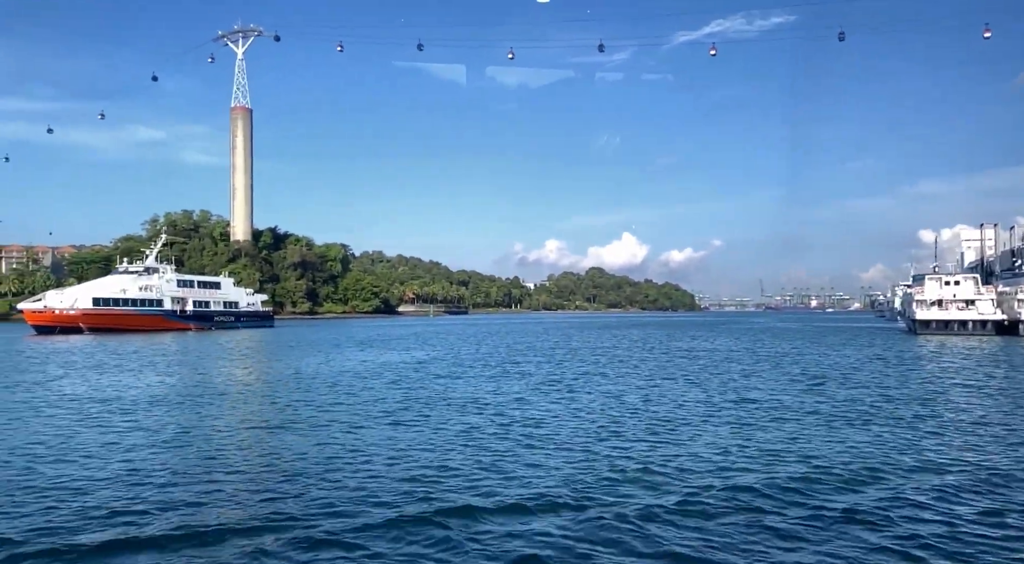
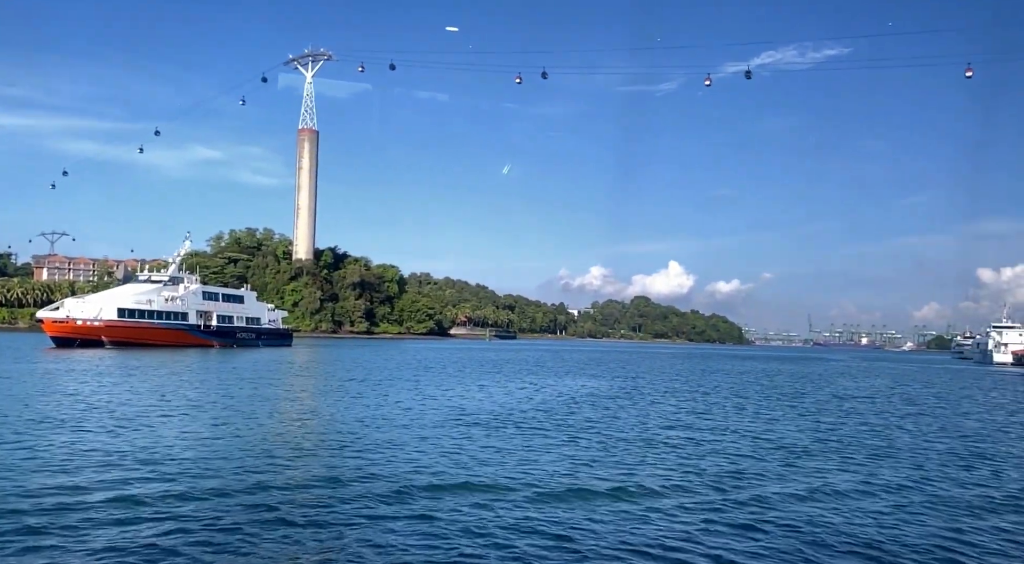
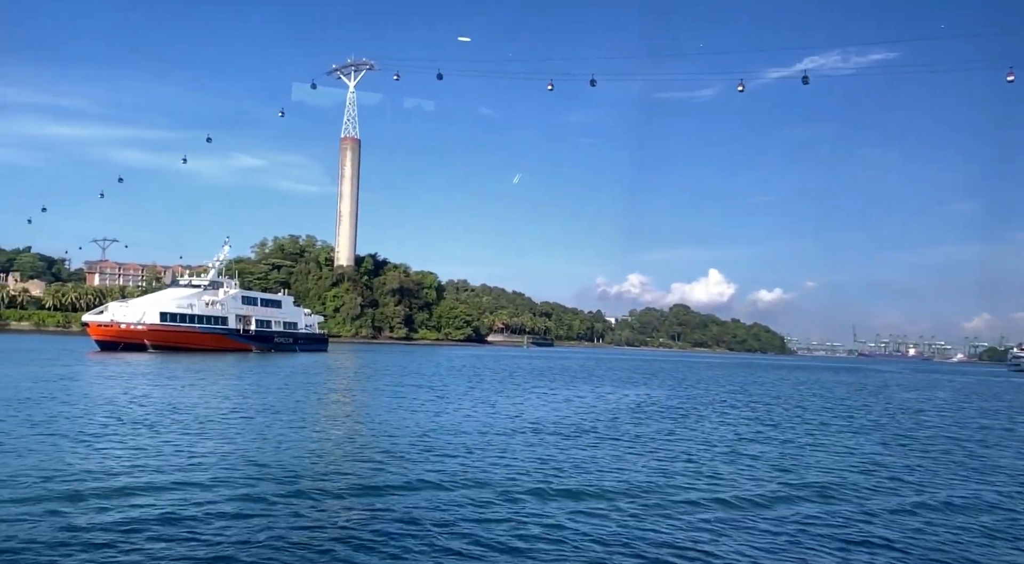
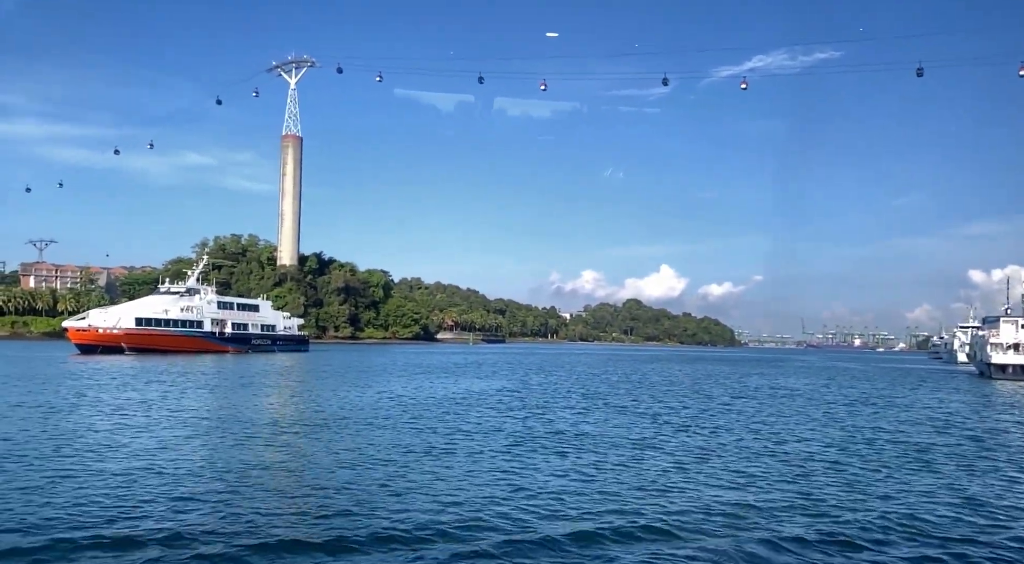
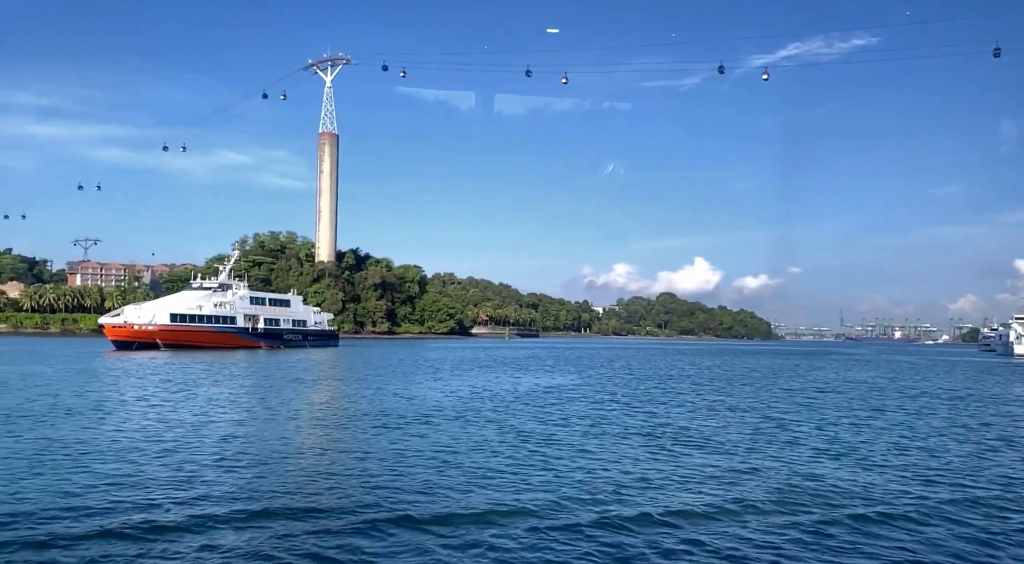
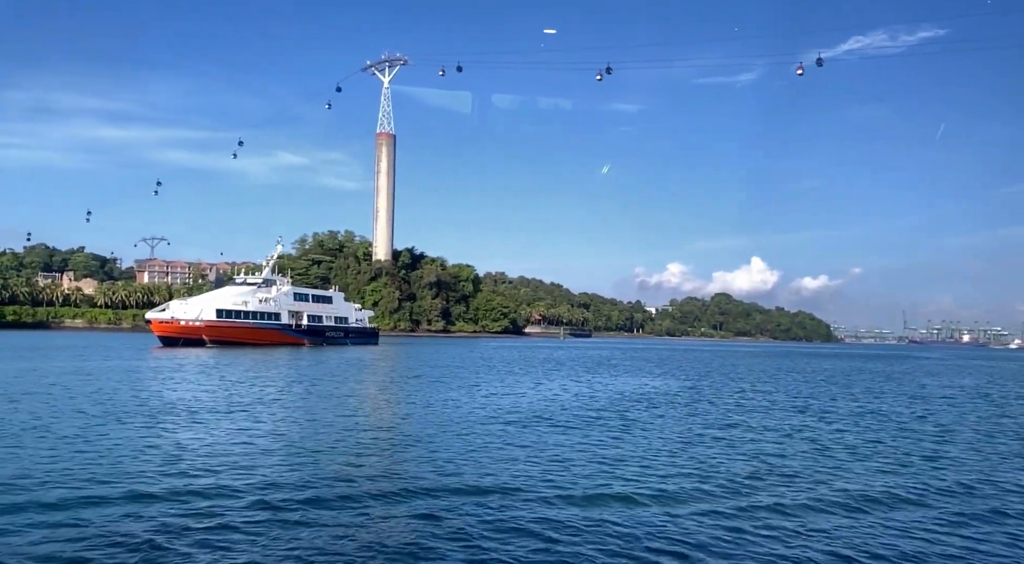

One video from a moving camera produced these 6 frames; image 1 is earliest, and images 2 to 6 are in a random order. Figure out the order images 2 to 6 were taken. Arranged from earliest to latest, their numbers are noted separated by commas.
4, 5, 6, 2, 3
